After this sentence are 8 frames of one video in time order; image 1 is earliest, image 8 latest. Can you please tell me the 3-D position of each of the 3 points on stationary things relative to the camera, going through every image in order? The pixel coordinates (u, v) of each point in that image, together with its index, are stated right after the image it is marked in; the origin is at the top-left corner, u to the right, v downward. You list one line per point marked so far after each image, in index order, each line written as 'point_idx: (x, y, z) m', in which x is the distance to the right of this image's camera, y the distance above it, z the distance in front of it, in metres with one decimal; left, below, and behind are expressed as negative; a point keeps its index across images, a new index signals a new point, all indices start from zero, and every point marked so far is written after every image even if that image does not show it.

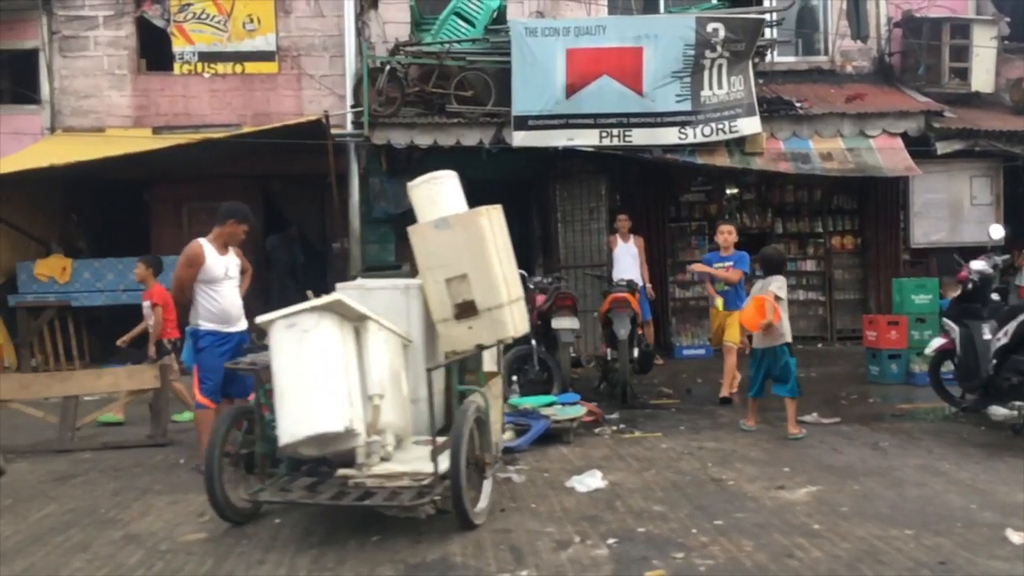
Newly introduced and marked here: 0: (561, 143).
0: (+0.6, +1.9, +11.6) m
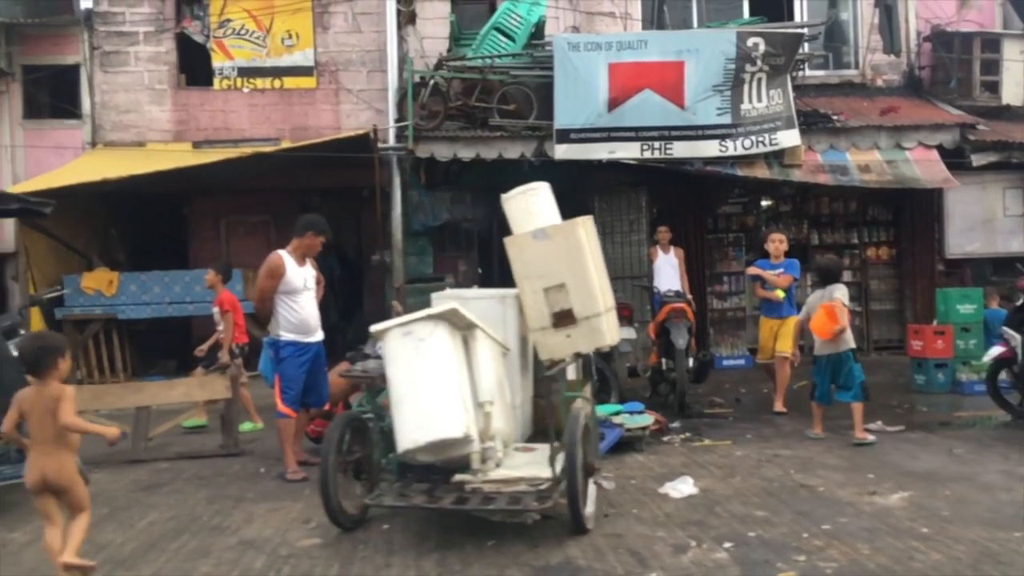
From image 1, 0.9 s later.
0: (+1.2, +1.8, +11.7) m
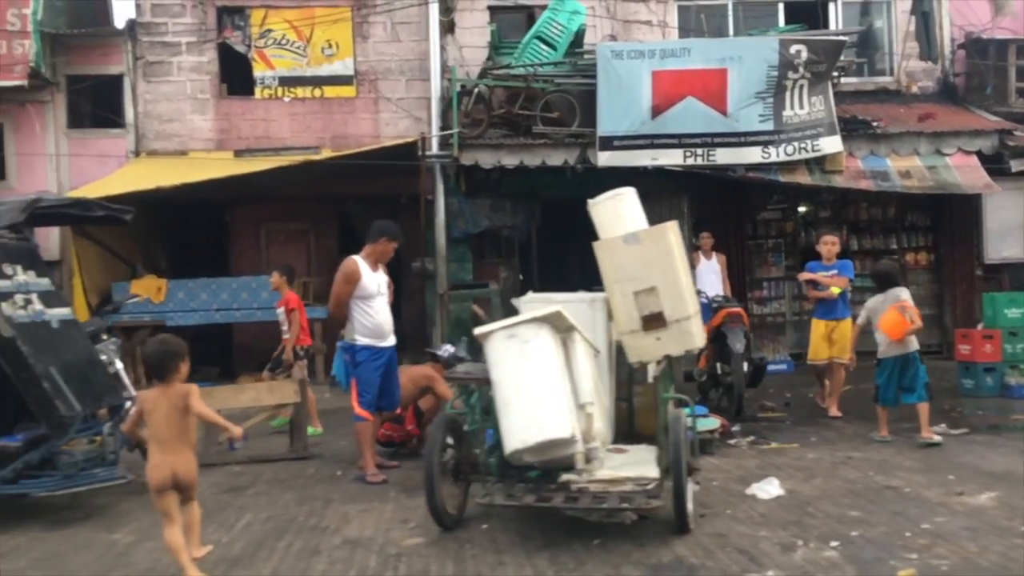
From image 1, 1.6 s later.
0: (+1.8, +1.7, +11.8) m
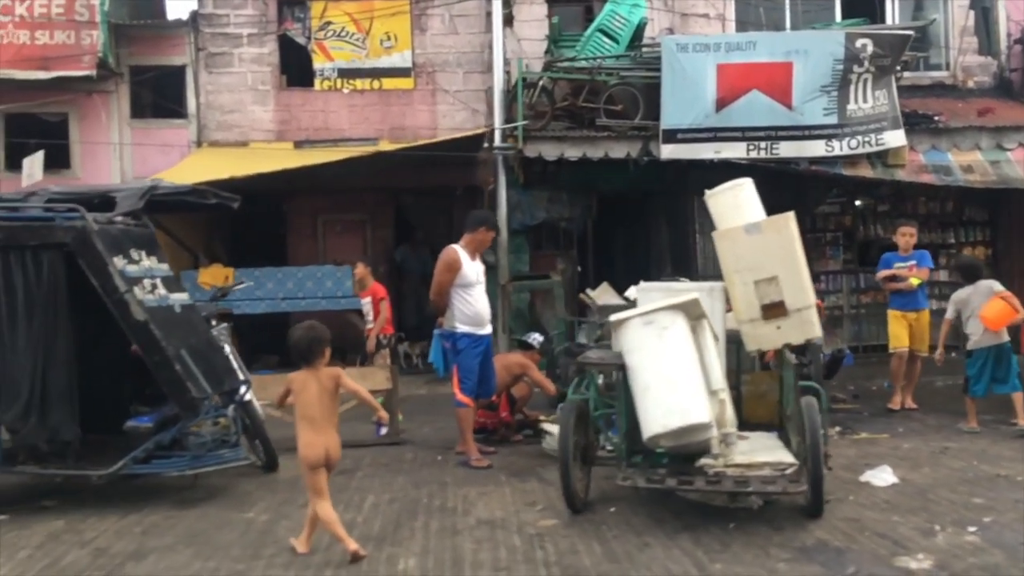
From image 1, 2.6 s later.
0: (+2.6, +1.8, +11.8) m
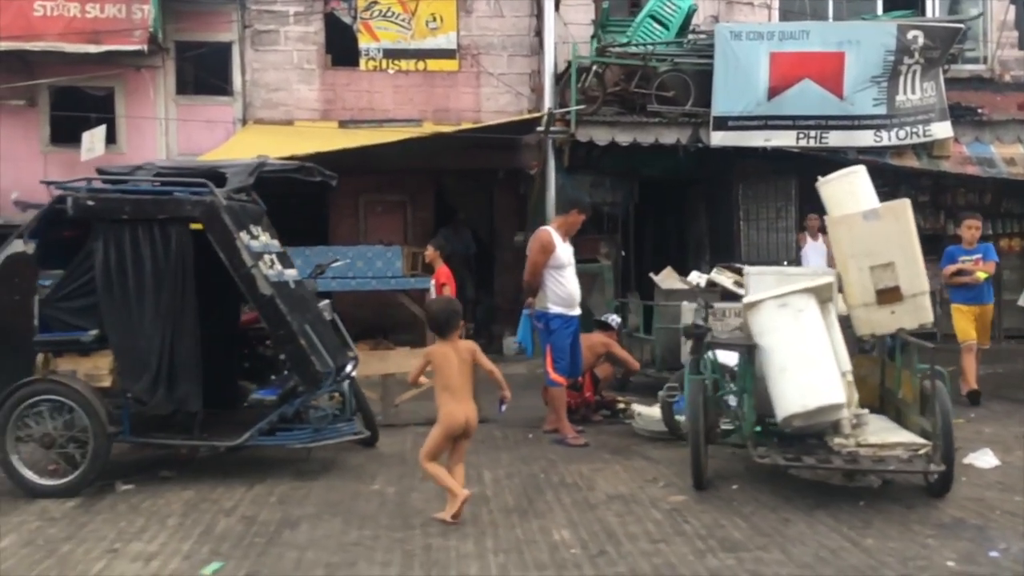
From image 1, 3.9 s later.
0: (+3.3, +2.0, +11.9) m
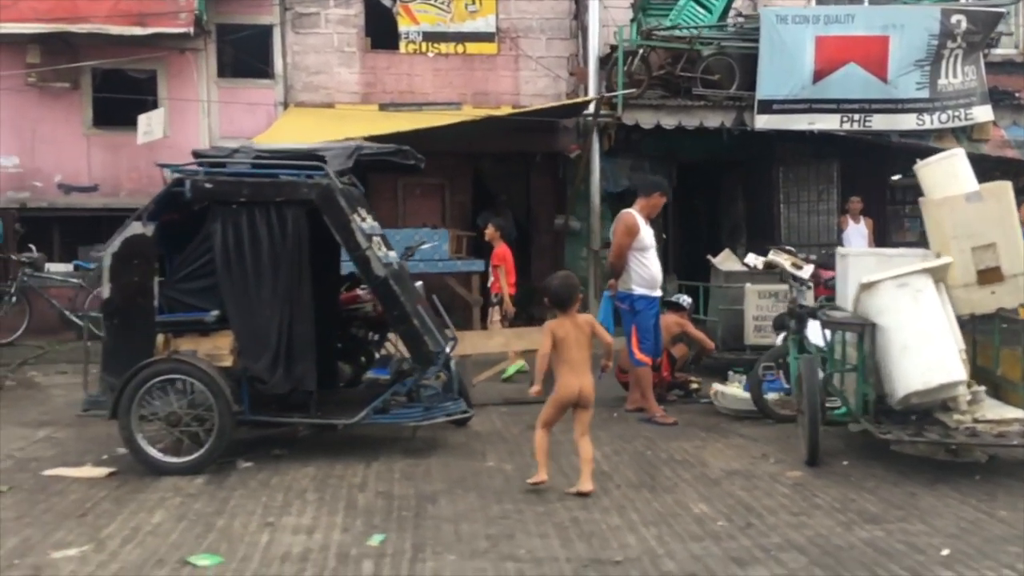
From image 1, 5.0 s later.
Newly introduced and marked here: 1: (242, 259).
0: (+4.0, +2.2, +12.0) m
1: (-1.7, +0.2, +5.6) m
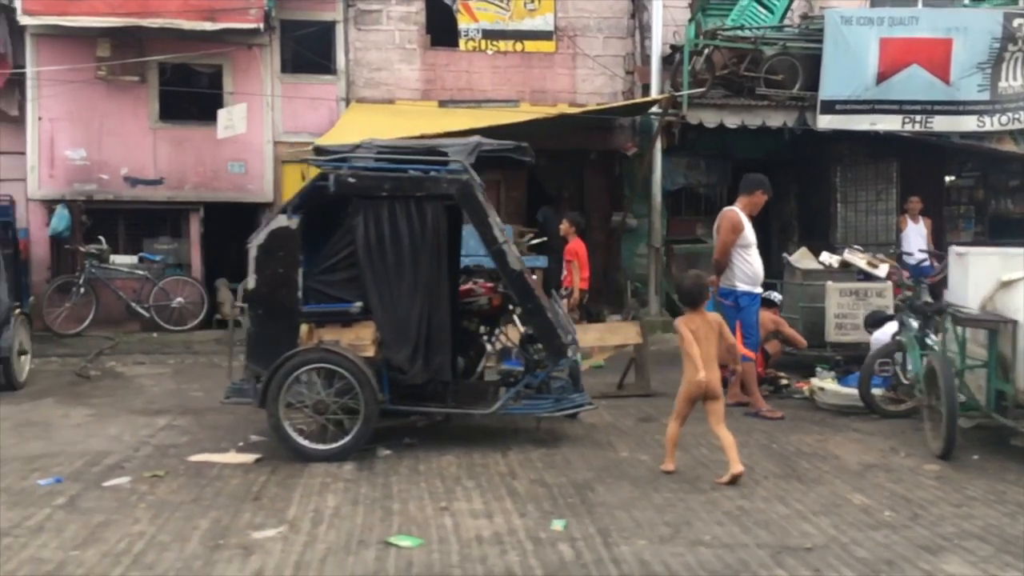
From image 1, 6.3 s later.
0: (+4.9, +2.2, +12.2) m
1: (-0.8, +0.2, +5.7) m
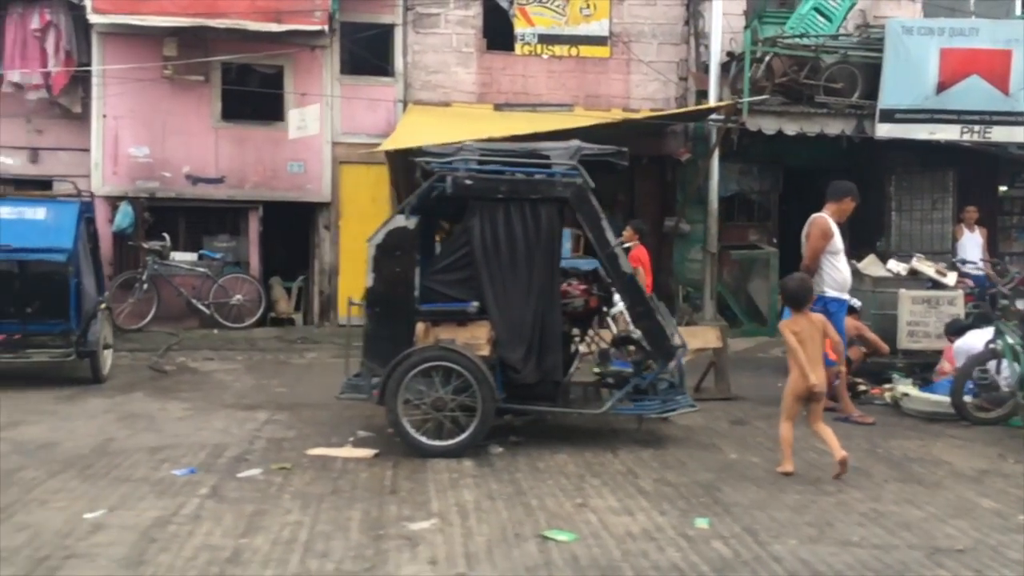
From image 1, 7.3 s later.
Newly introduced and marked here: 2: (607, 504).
0: (+5.7, +2.1, +12.2) m
1: (-0.1, +0.2, +5.8) m
2: (+0.5, -1.1, +4.6) m
